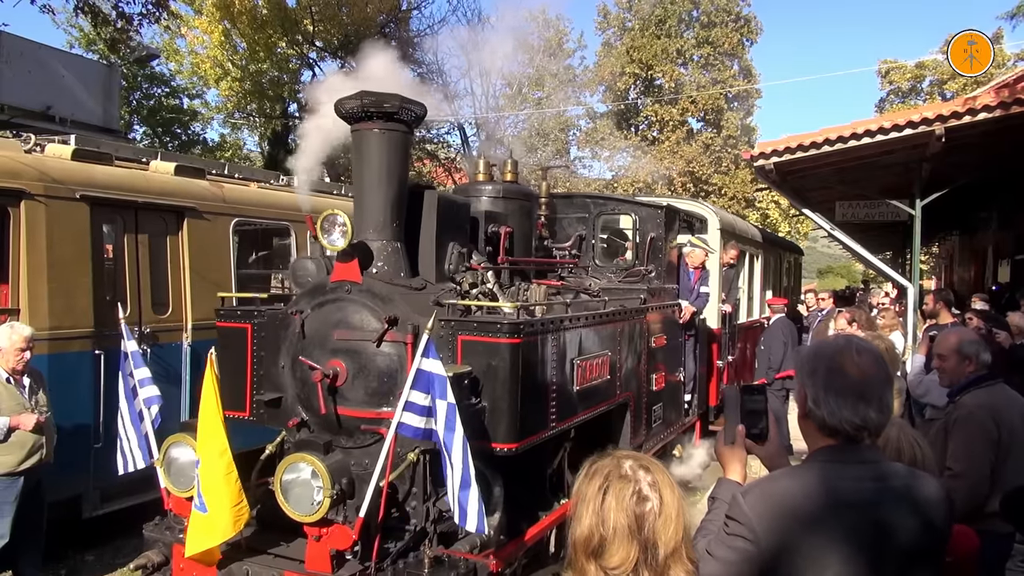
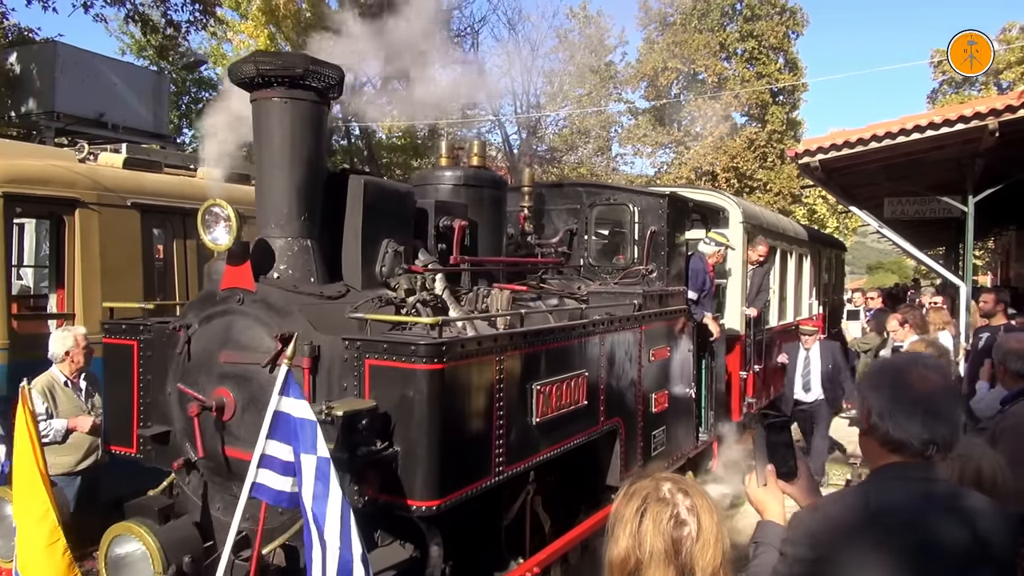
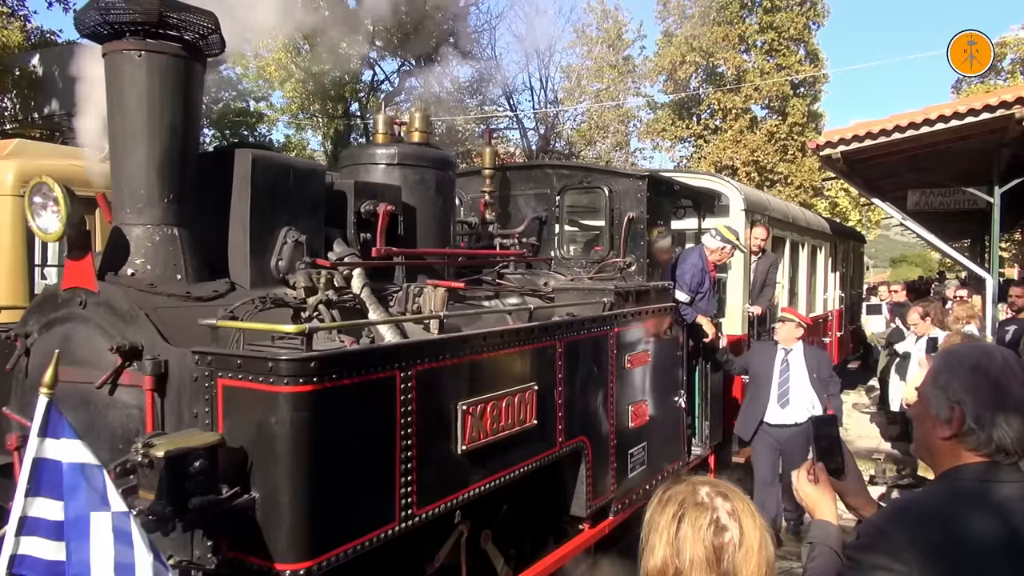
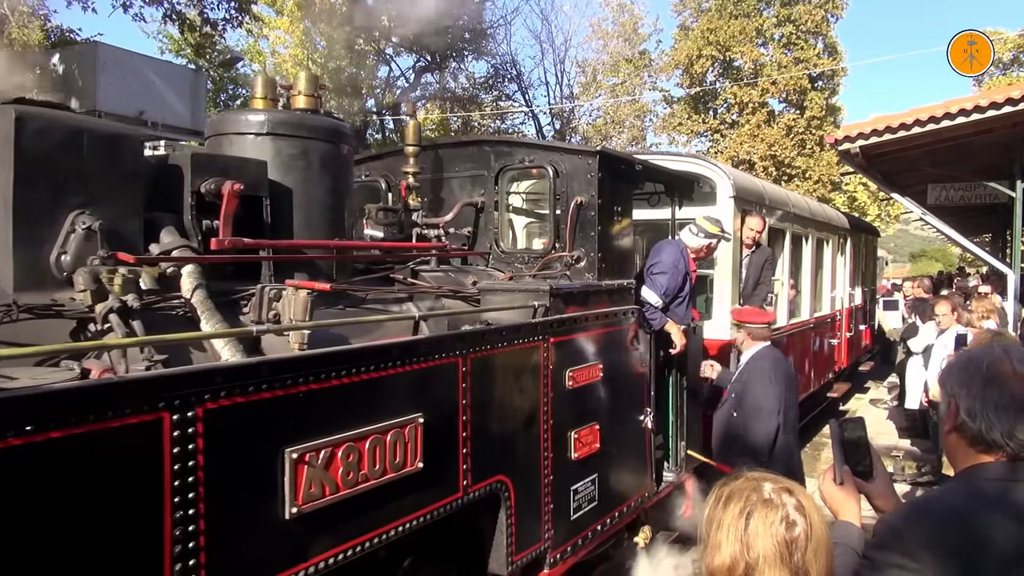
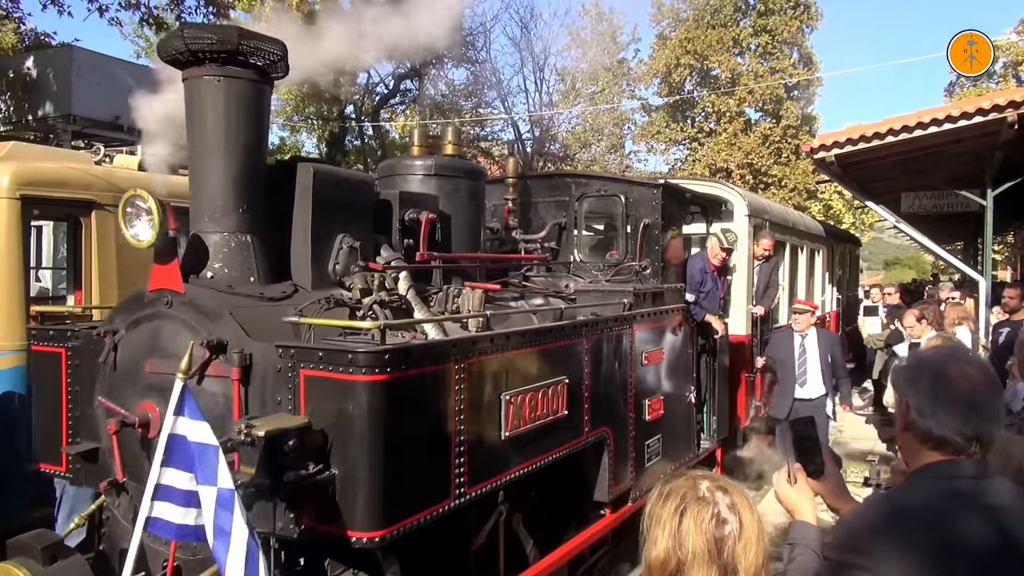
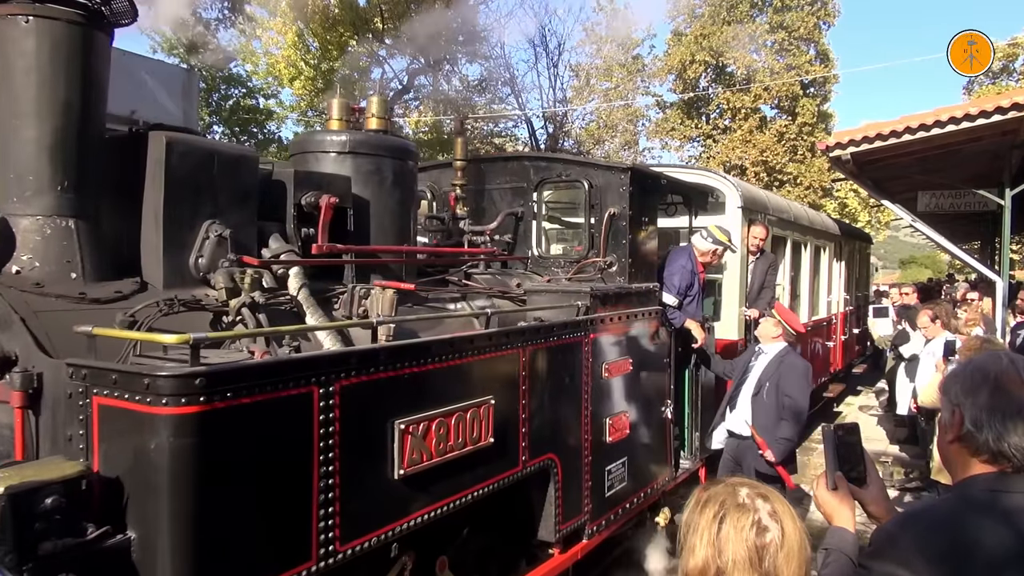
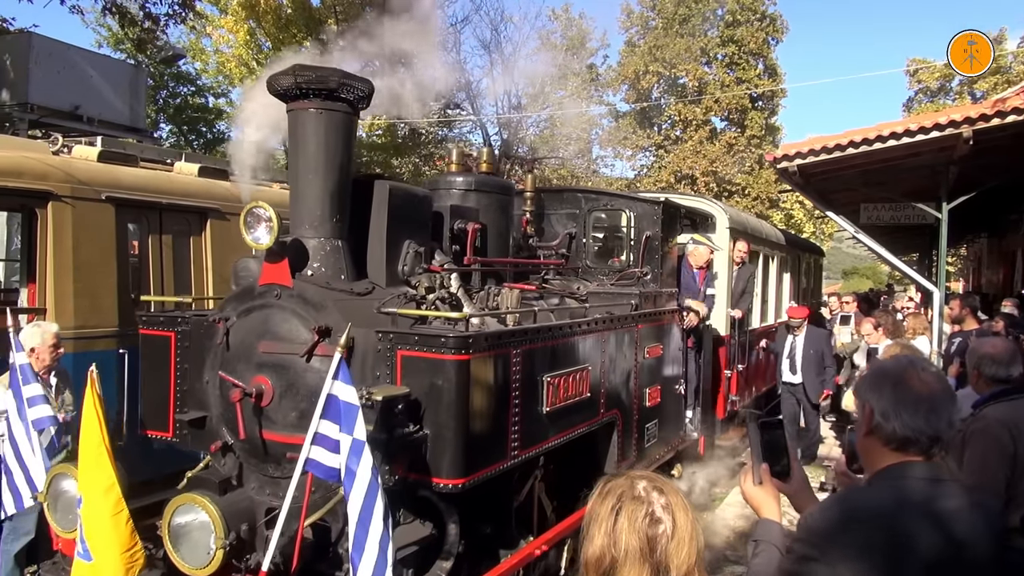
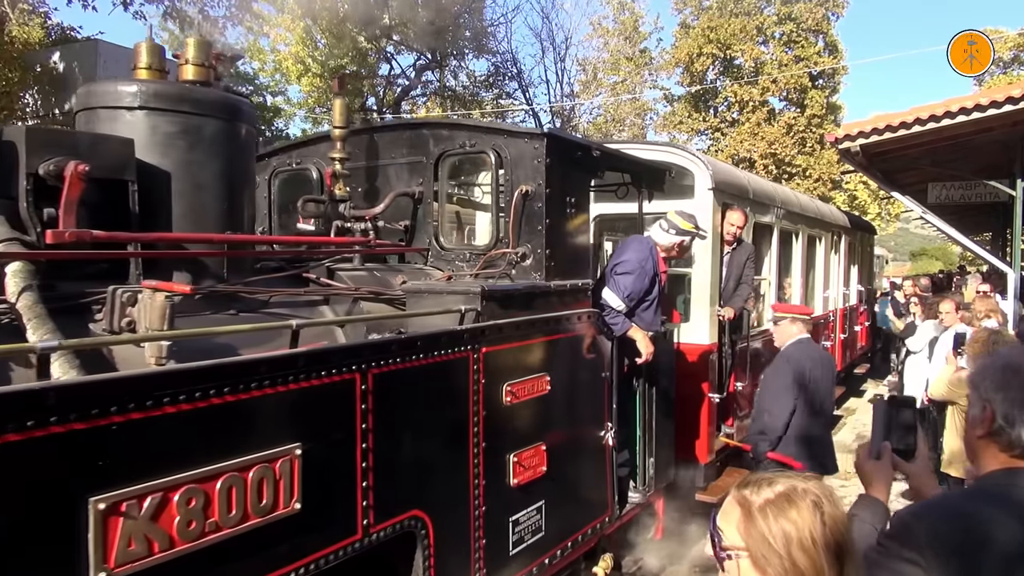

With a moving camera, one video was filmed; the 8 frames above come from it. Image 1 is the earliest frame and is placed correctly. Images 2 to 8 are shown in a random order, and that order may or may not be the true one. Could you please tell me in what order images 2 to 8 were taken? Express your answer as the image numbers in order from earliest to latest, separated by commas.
7, 2, 5, 3, 6, 4, 8
